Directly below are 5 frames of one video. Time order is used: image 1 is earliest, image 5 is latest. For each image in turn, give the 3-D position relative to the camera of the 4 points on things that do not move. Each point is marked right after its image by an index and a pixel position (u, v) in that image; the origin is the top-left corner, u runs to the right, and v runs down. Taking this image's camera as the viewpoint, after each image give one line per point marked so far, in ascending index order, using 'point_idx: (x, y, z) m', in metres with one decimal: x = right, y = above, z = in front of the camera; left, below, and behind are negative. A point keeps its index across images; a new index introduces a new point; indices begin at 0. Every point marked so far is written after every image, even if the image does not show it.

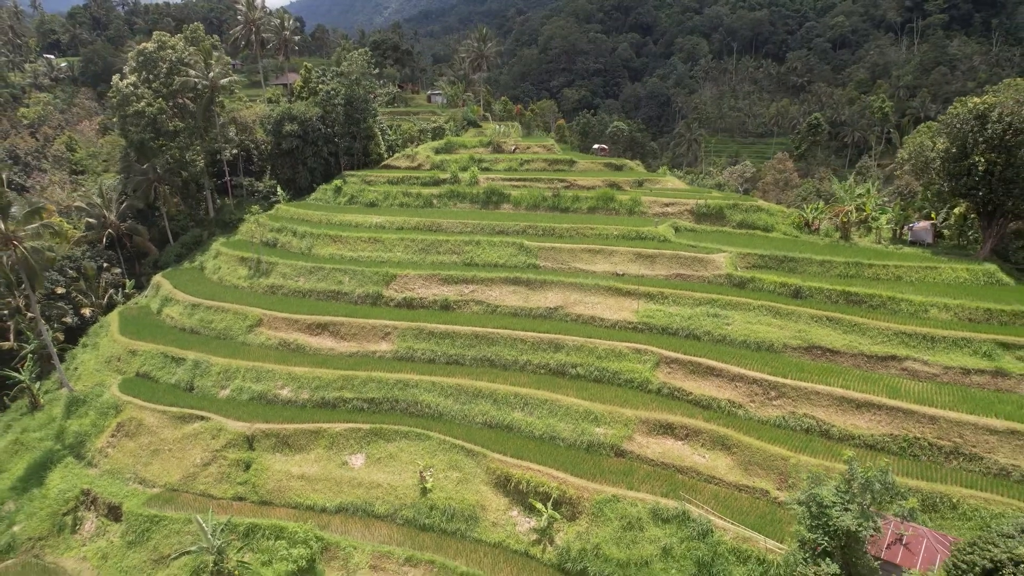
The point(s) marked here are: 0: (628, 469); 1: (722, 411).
0: (+3.7, -5.7, +16.9) m
1: (+7.0, -4.0, +18.0) m
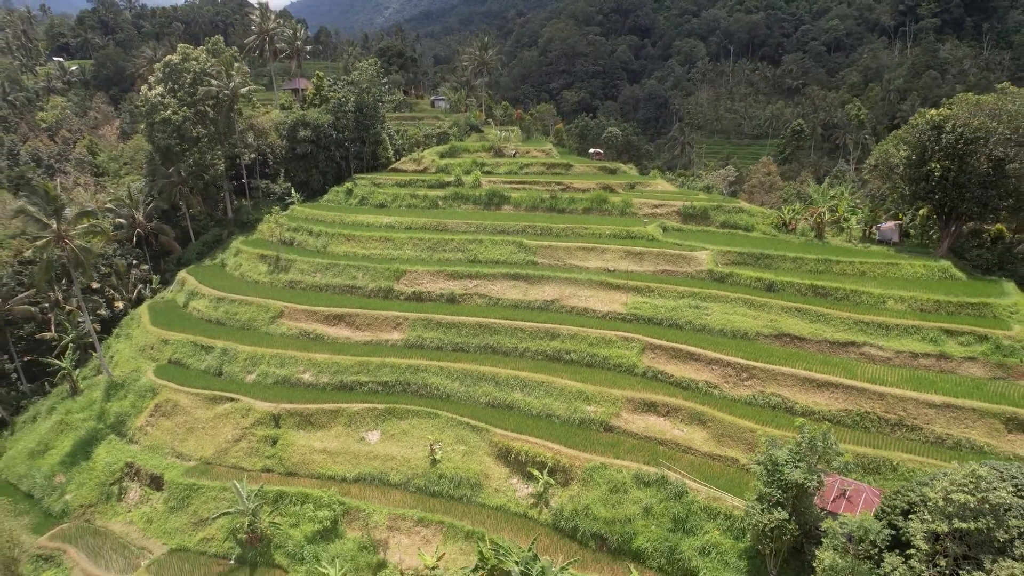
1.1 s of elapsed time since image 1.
0: (+3.7, -5.5, +19.1) m
1: (+7.1, -3.8, +20.2) m
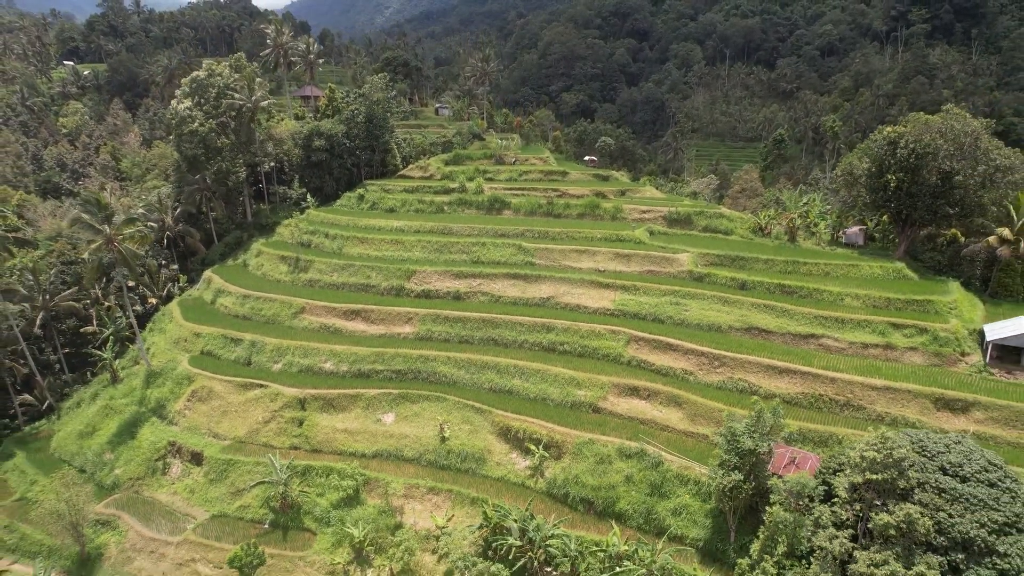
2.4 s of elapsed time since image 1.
0: (+3.7, -5.4, +21.8) m
1: (+7.0, -3.7, +22.9) m
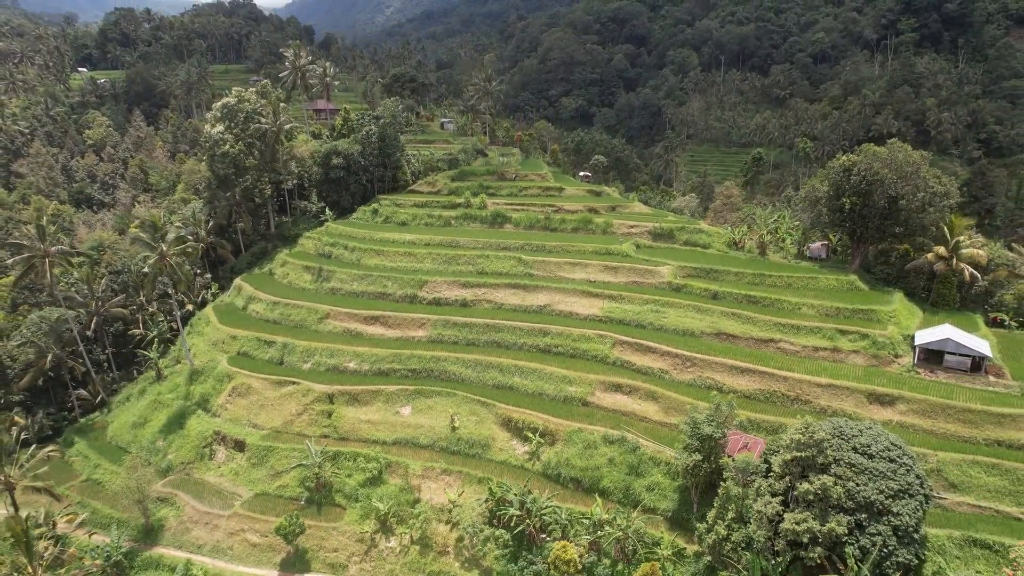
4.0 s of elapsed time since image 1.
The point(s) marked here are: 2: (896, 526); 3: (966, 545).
0: (+3.7, -6.0, +25.6) m
1: (+7.1, -4.3, +26.6) m
2: (+12.1, -7.5, +16.8) m
3: (+15.2, -8.6, +18.0) m
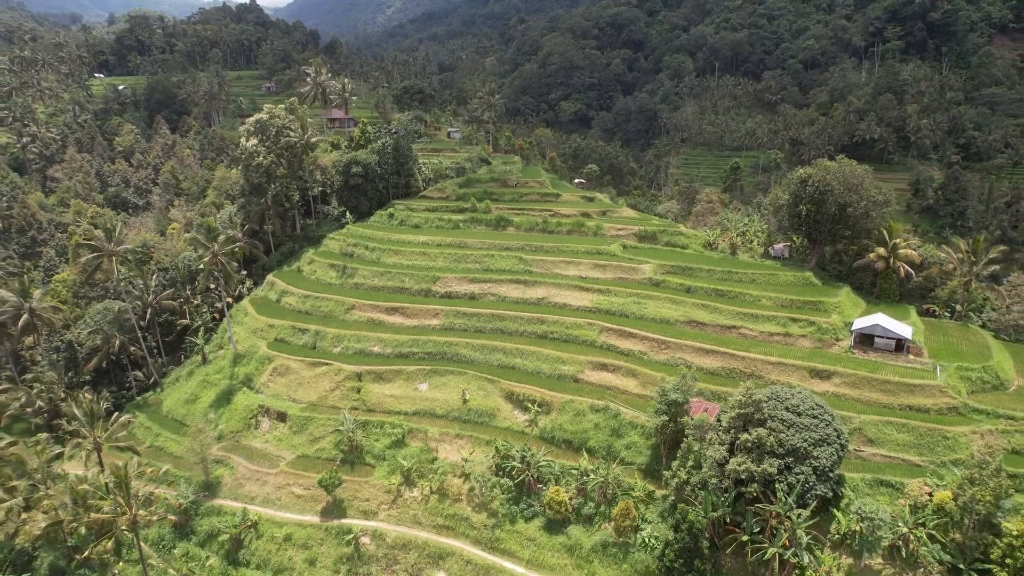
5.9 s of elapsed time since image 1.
0: (+3.9, -5.6, +30.3) m
1: (+7.2, -3.9, +31.4) m
2: (+12.2, -7.2, +21.6) m
3: (+15.3, -8.3, +22.7) m
